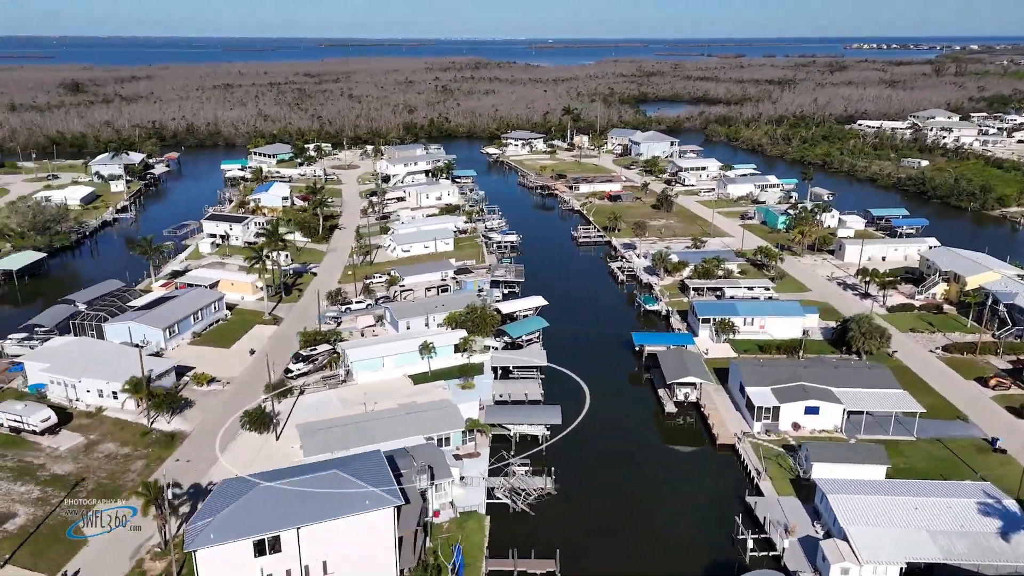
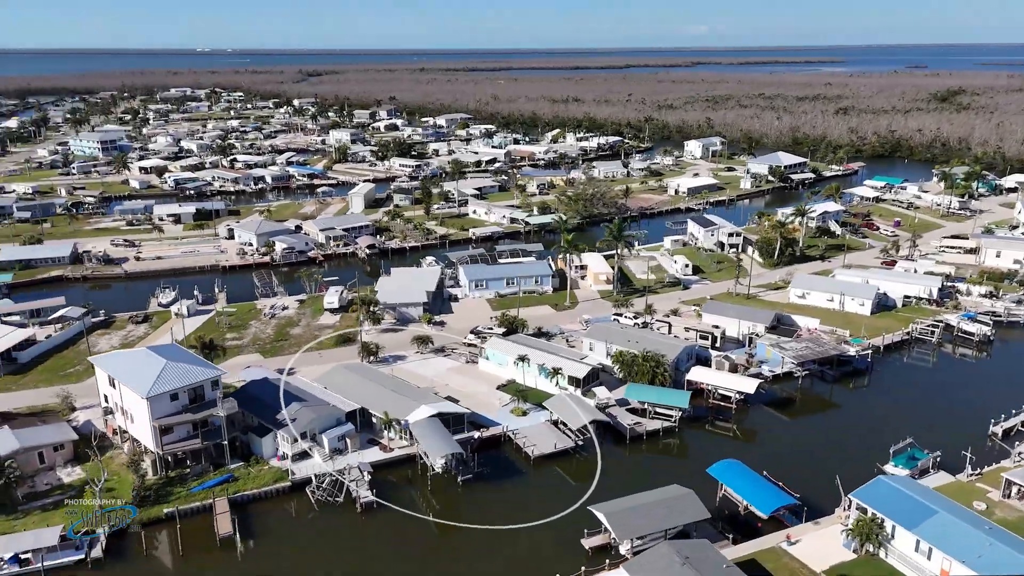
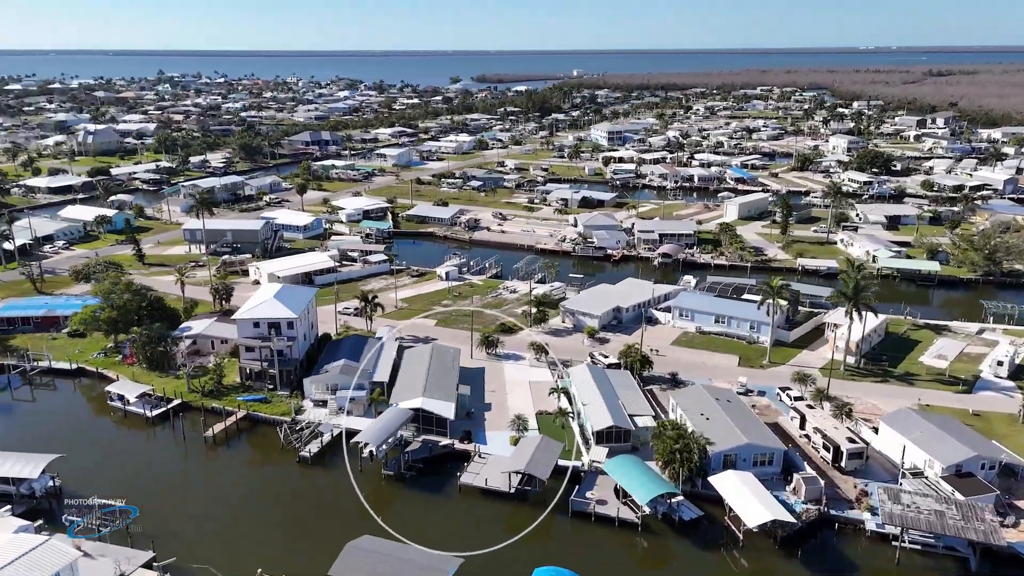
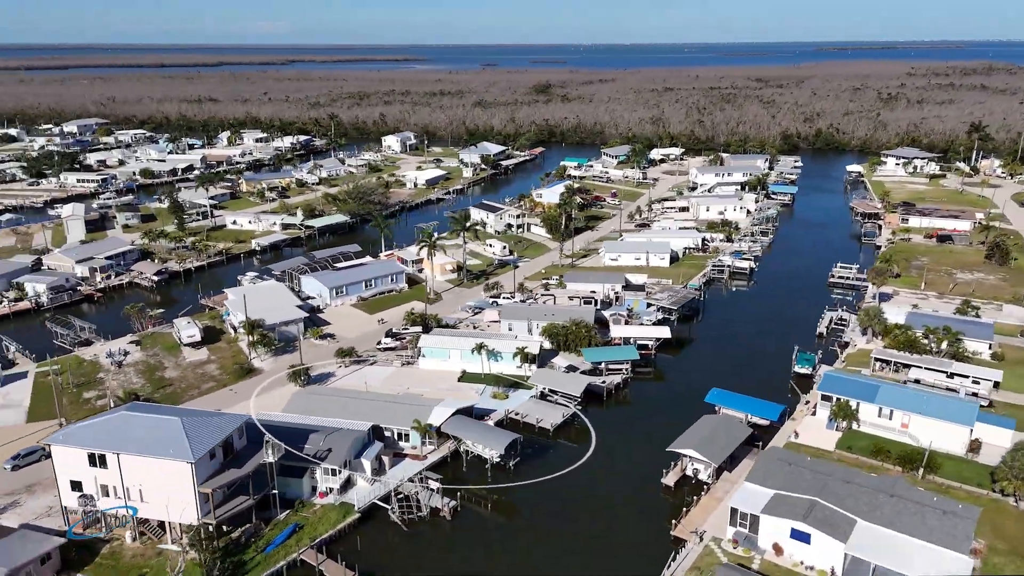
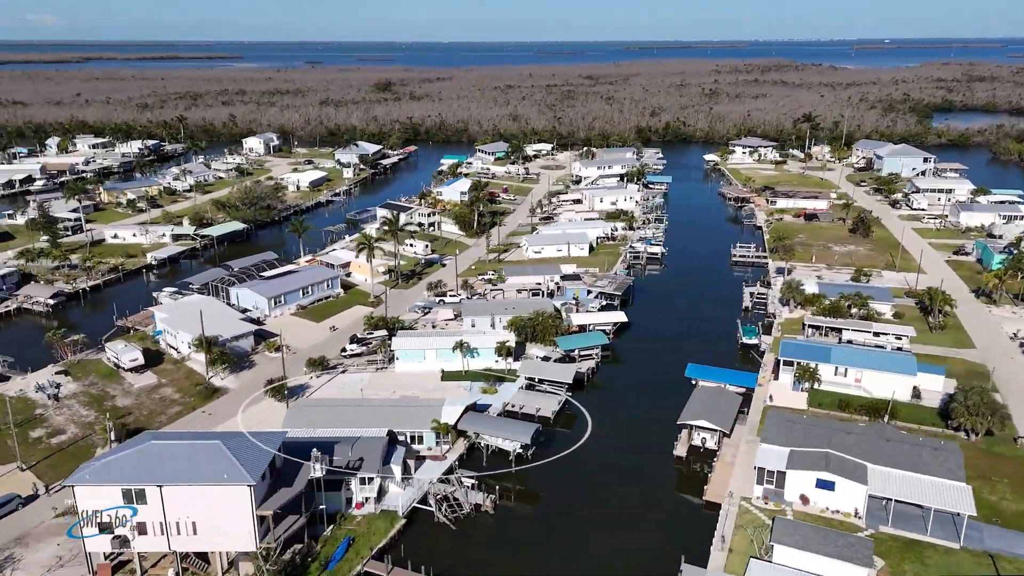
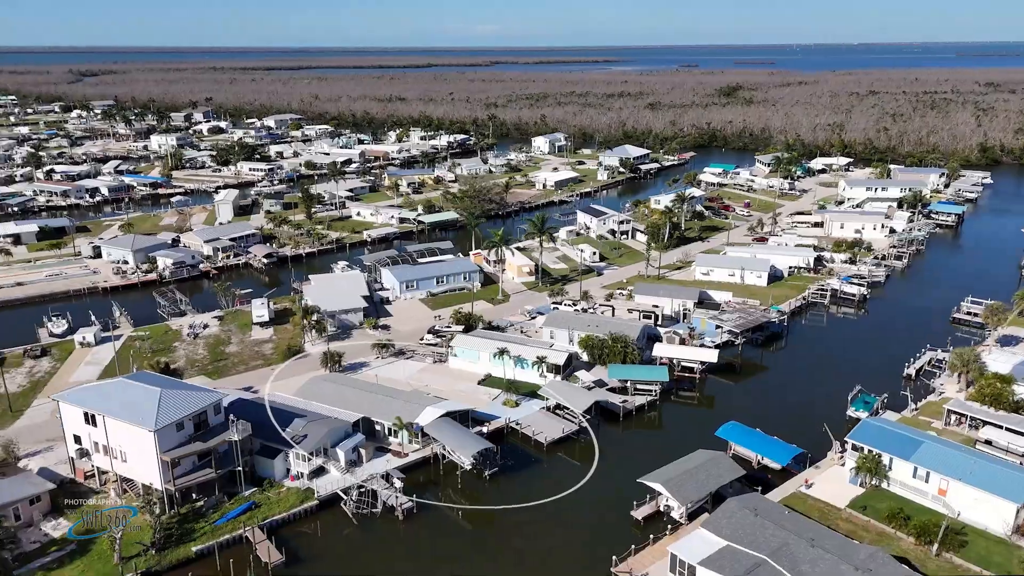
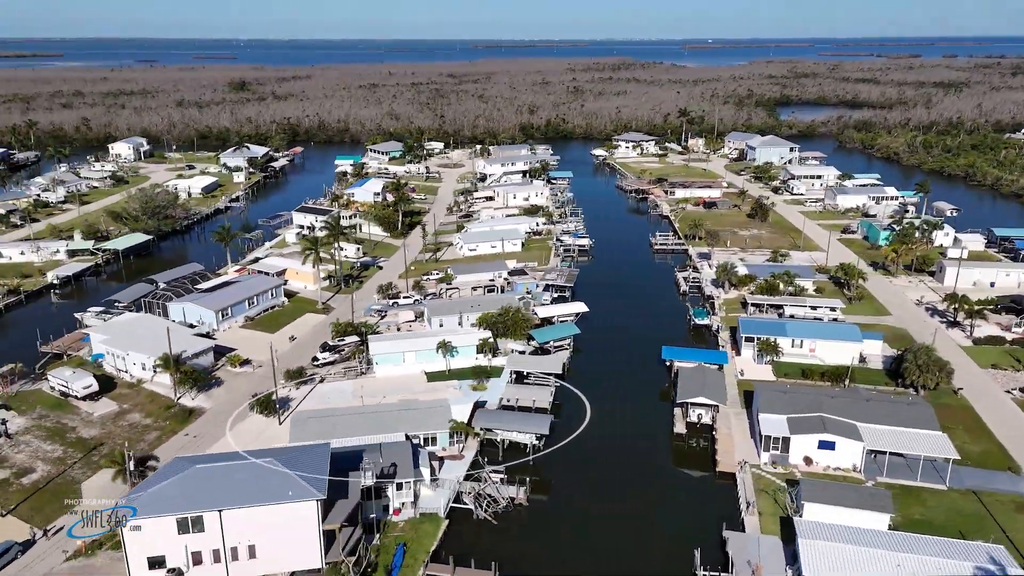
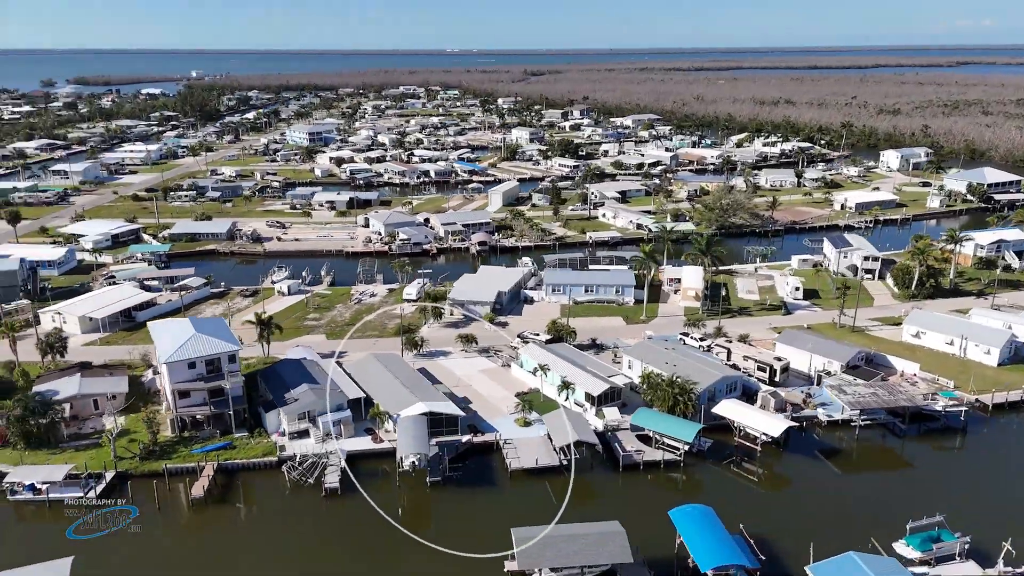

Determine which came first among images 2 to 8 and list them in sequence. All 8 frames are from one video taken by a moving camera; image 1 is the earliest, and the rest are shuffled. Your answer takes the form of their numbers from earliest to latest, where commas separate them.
7, 5, 4, 6, 2, 8, 3
